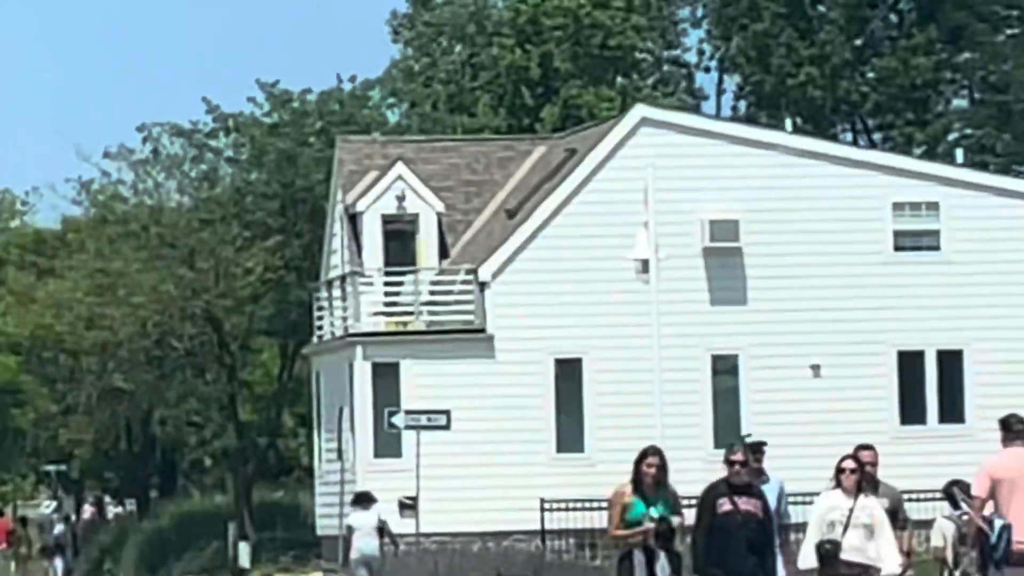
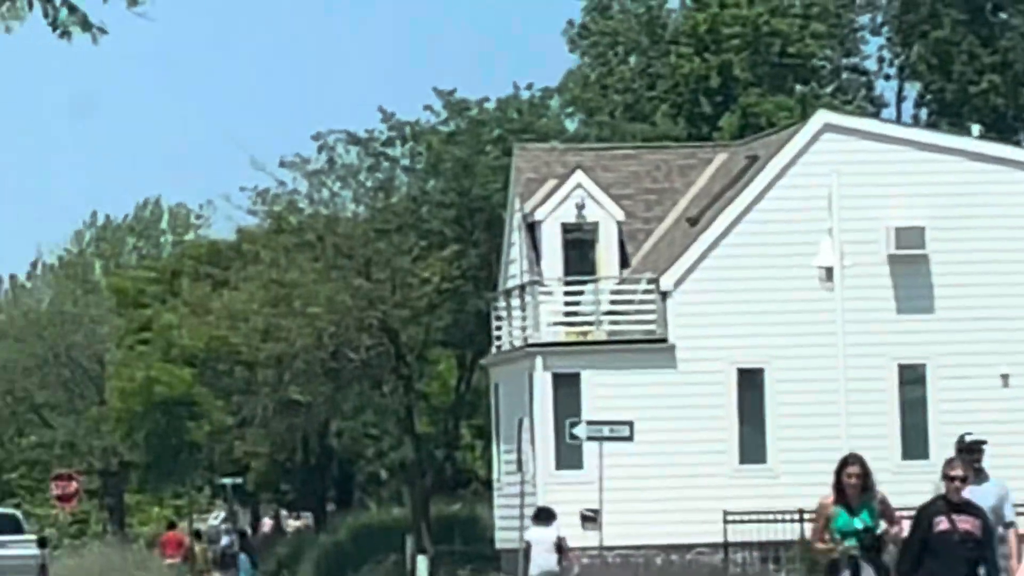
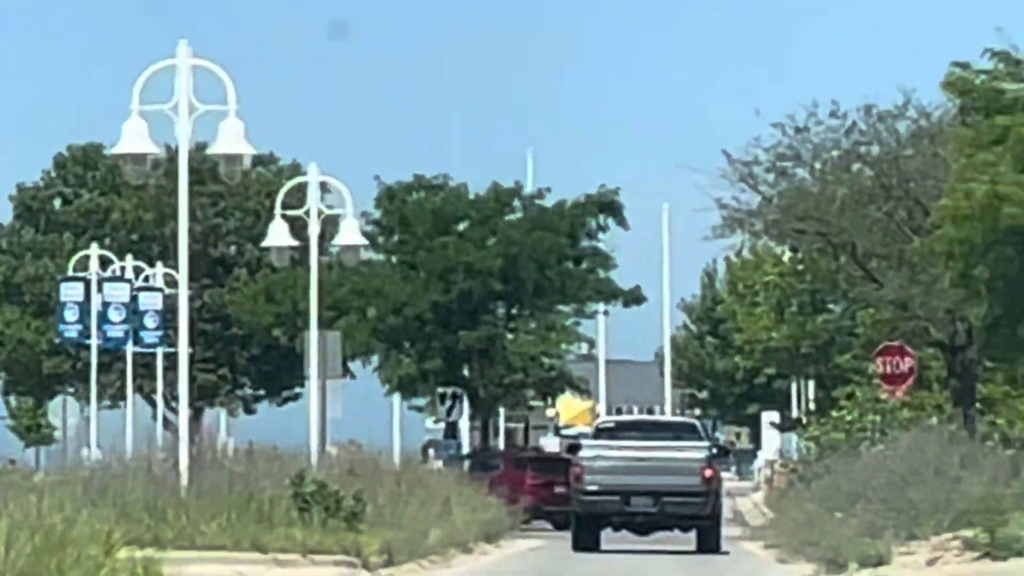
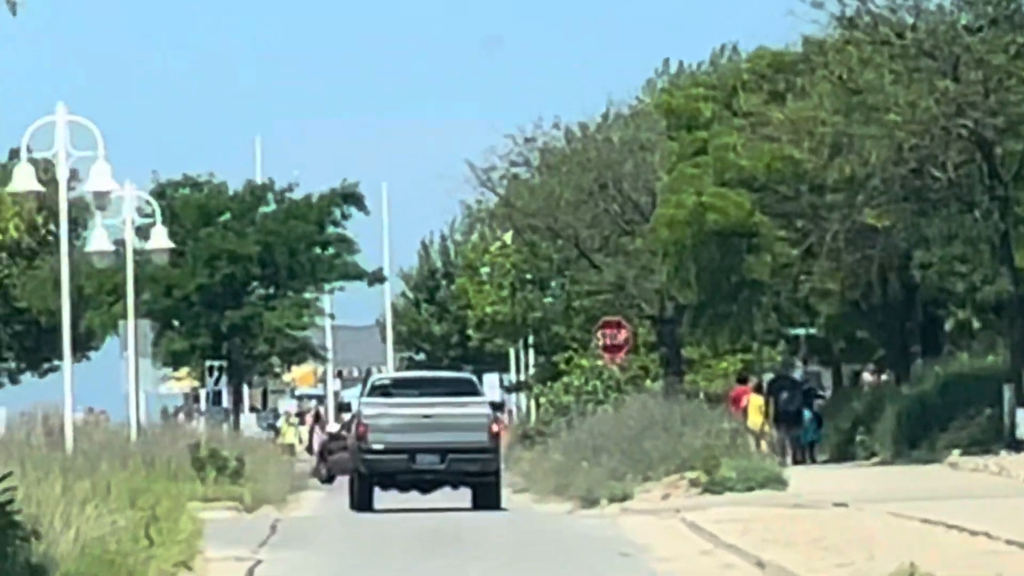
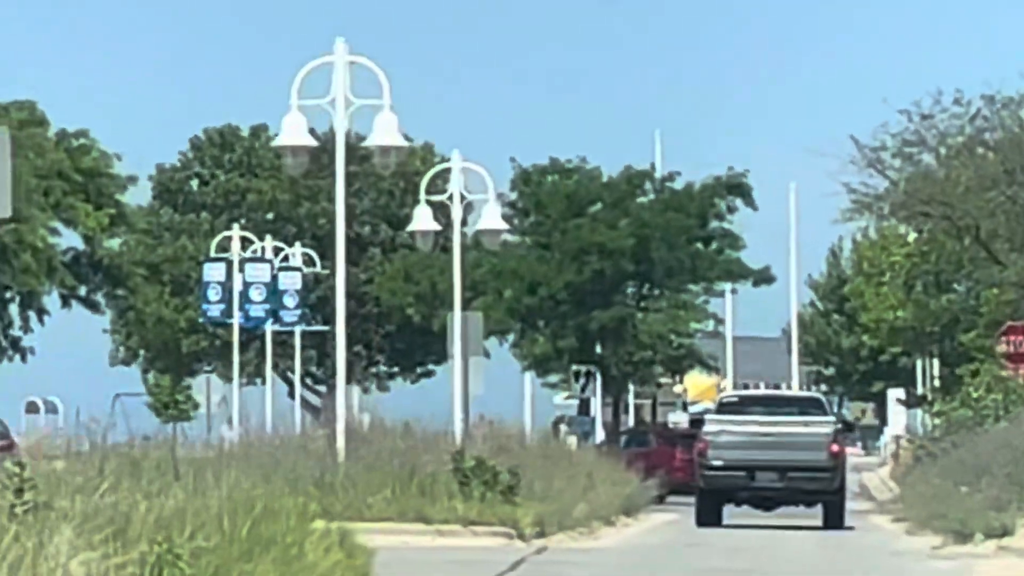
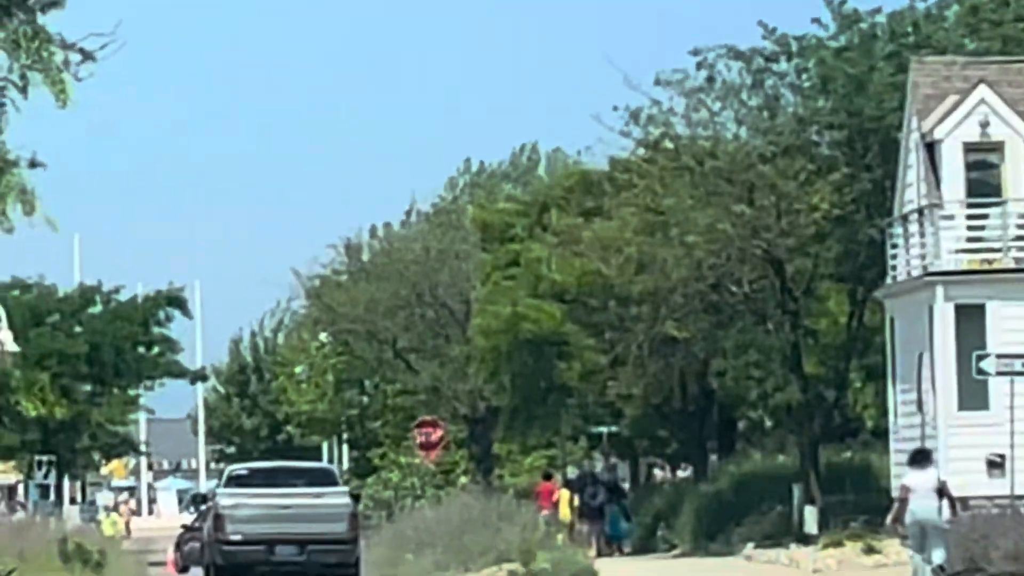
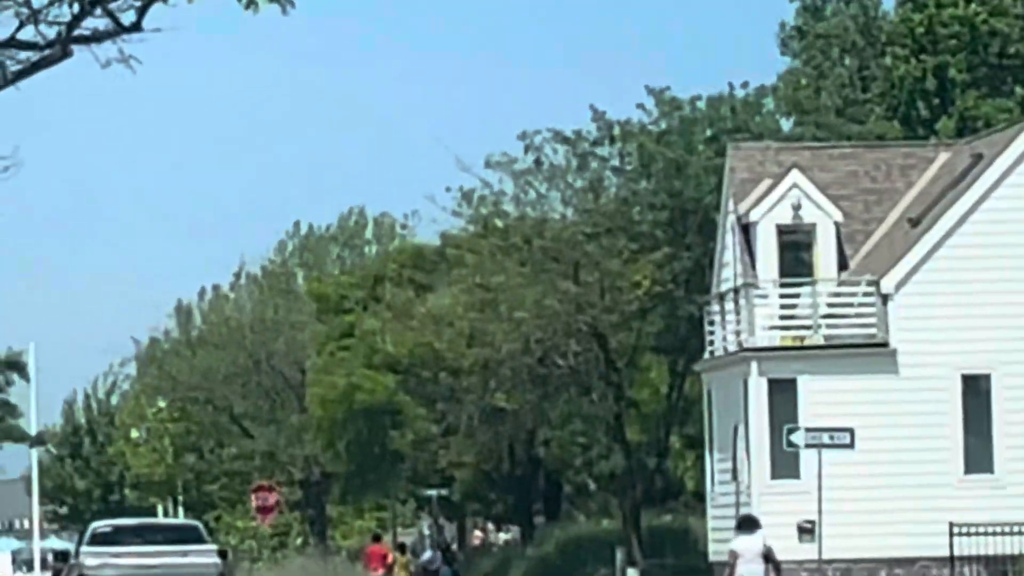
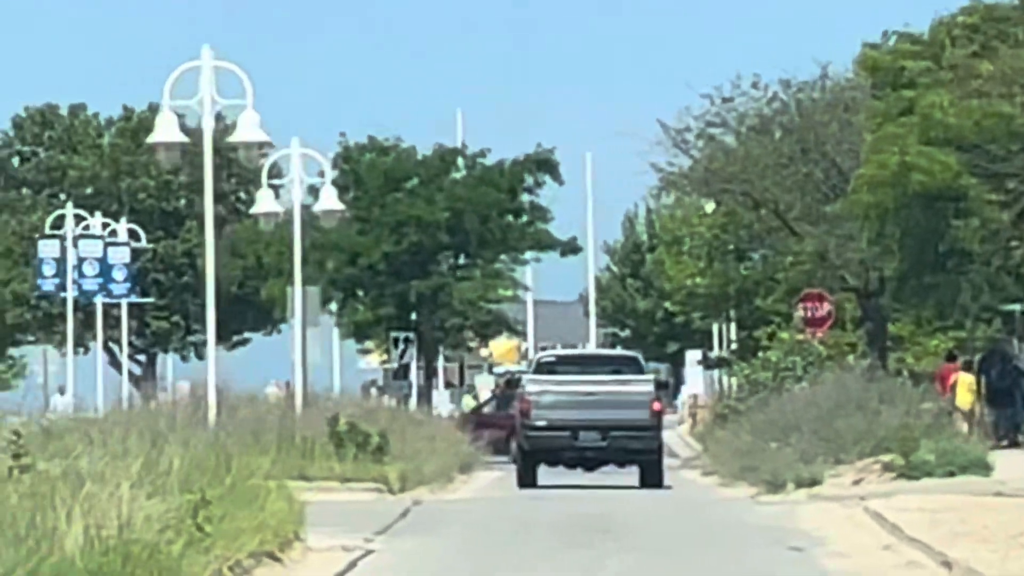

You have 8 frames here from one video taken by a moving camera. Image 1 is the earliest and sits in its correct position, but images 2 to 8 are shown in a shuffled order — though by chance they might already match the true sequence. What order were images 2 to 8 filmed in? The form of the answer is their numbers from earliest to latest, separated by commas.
2, 7, 6, 4, 8, 5, 3
